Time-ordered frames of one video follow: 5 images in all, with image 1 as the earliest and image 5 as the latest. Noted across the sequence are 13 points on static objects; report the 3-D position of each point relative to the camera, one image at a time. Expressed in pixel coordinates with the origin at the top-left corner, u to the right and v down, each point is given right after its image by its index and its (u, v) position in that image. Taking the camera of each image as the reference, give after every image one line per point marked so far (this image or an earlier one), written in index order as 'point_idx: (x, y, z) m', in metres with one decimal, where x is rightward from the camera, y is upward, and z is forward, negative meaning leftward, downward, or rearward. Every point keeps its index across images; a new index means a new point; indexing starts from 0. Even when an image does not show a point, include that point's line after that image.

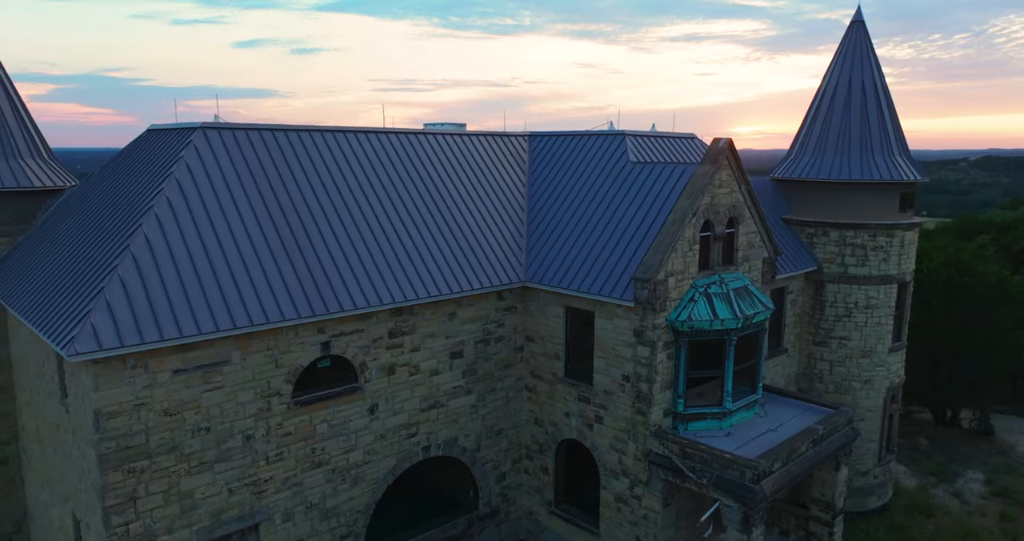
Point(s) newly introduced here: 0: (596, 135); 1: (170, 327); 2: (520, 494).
0: (+2.2, +3.7, +18.8) m
1: (-5.5, -0.9, +11.0) m
2: (+0.3, -5.6, +17.3) m
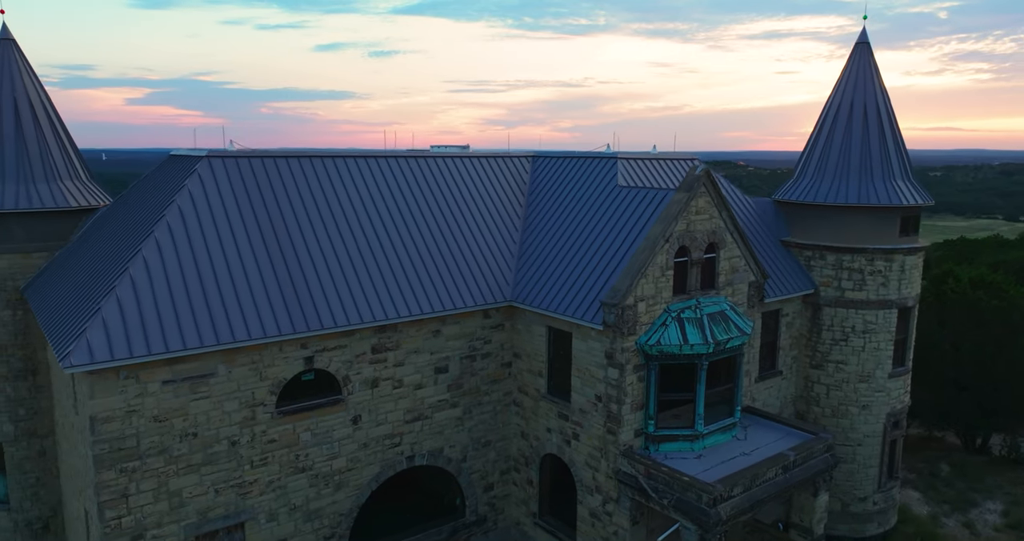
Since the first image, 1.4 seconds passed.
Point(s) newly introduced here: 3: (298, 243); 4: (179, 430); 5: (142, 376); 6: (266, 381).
0: (+2.2, +3.1, +19.3) m
1: (-6.3, -1.3, +12.3) m
2: (-0.1, -6.1, +17.9) m
3: (-4.8, +0.6, +15.4) m
4: (-6.1, -2.9, +12.8) m
5: (-6.6, -1.9, +12.3) m
6: (-4.9, -2.2, +13.7) m
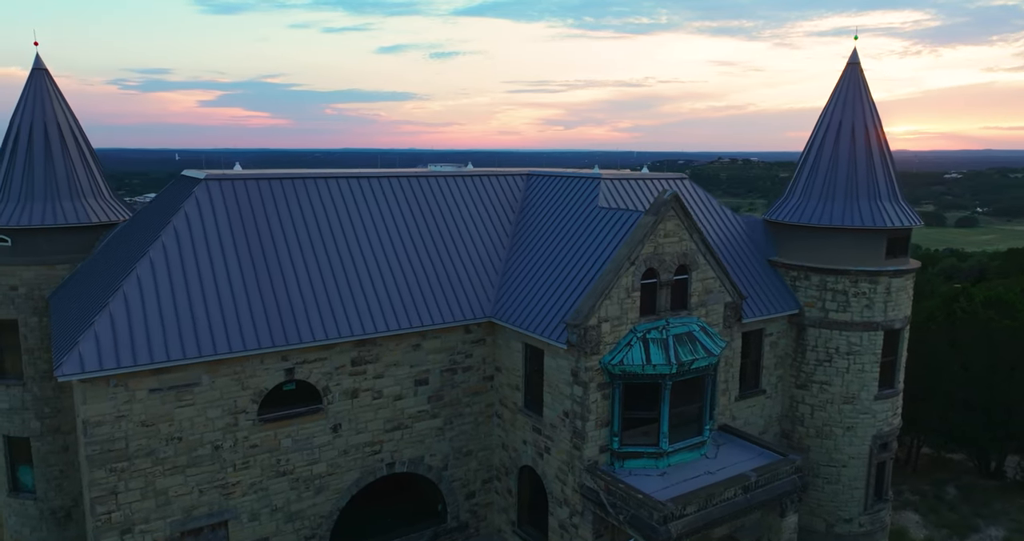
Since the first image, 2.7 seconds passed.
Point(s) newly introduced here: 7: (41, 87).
0: (+1.9, +2.7, +19.8) m
1: (-7.2, -1.6, +13.5) m
2: (-0.6, -6.5, +18.6) m
3: (-5.4, +0.2, +16.5) m
4: (-7.0, -3.3, +13.9) m
5: (-7.4, -2.2, +13.5) m
6: (-5.6, -2.5, +14.7) m
7: (-13.2, +5.1, +19.5) m
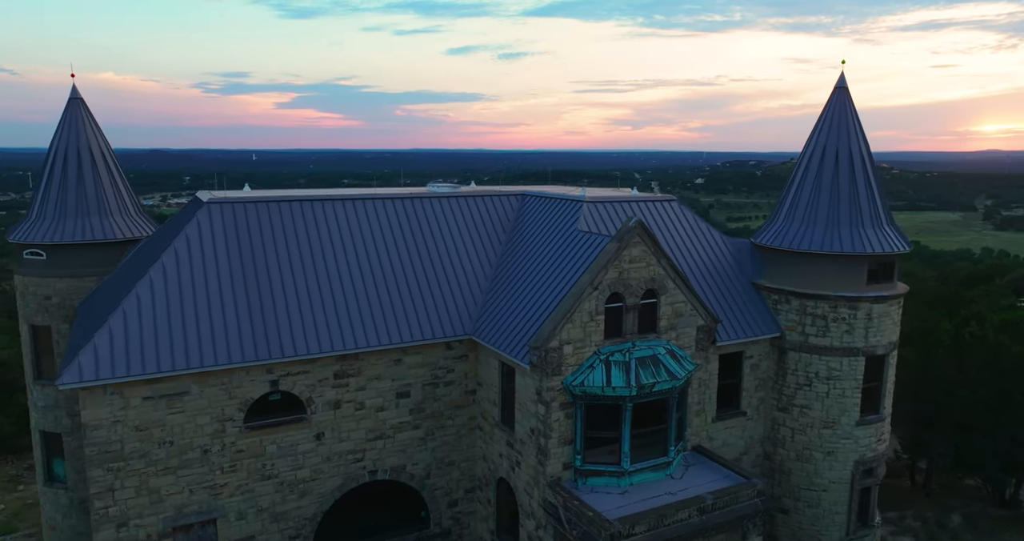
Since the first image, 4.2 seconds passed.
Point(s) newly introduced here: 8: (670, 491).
0: (+1.6, +2.1, +20.5) m
1: (-8.1, -2.0, +14.9) m
2: (-1.1, -7.0, +19.5) m
3: (-6.0, -0.2, +17.8) m
4: (-7.8, -3.7, +15.3) m
5: (-8.3, -2.6, +14.9) m
6: (-6.4, -3.0, +16.0) m
7: (-13.5, +4.8, +21.4) m
8: (+3.7, -5.1, +16.1) m
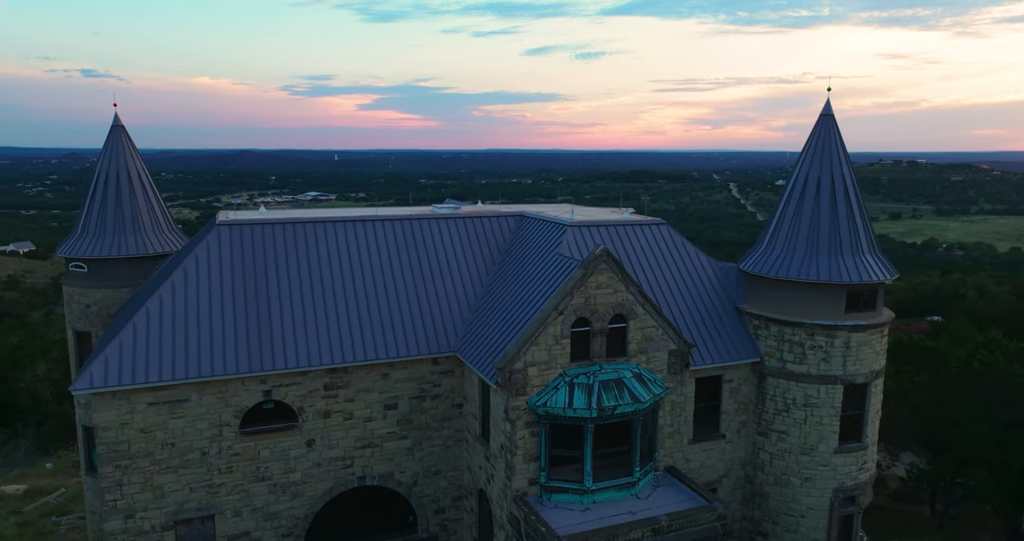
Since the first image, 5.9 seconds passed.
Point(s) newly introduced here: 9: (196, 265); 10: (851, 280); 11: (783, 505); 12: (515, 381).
0: (+1.4, +1.5, +21.2) m
1: (-8.9, -2.5, +16.6) m
2: (-1.6, -7.6, +20.5) m
3: (-6.5, -0.7, +19.3) m
4: (-8.6, -4.2, +17.0) m
5: (-9.1, -3.1, +16.7) m
6: (-7.2, -3.5, +17.6) m
7: (-13.5, +4.4, +23.6) m
8: (+2.9, -5.8, +16.6) m
9: (-8.6, +0.2, +19.1) m
10: (+8.7, -0.3, +17.8) m
11: (+7.5, -6.5, +19.2) m
12: (+0.1, -2.6, +16.3) m
